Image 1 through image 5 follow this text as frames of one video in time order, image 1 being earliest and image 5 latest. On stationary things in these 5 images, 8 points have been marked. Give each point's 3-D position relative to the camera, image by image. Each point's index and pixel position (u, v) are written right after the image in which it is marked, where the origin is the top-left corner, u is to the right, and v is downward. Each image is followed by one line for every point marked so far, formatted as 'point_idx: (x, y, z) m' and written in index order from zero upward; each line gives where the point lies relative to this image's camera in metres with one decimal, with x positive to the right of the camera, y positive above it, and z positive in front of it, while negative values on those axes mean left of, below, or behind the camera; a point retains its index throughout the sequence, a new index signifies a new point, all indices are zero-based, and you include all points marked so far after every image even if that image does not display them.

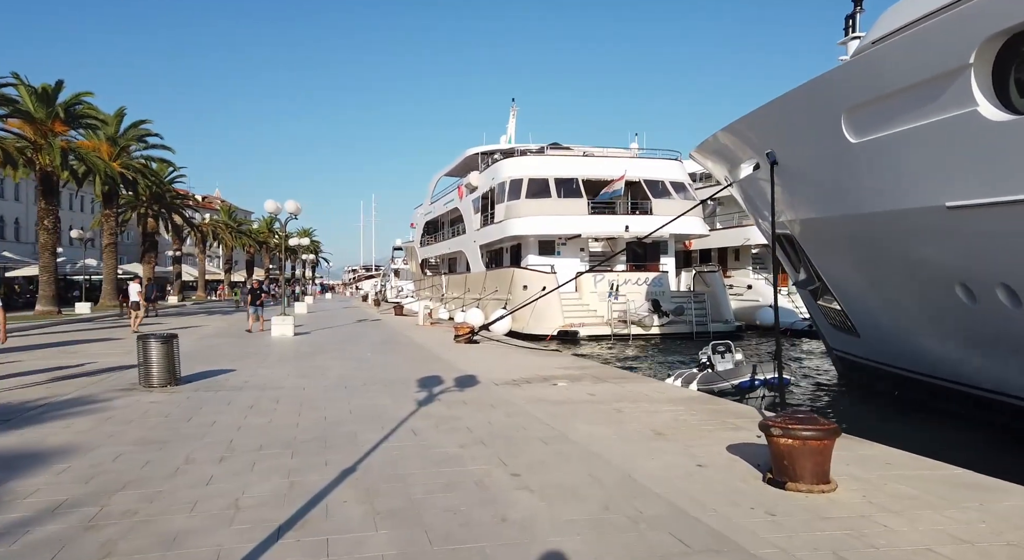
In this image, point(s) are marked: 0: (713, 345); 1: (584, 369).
0: (+3.0, -0.9, +9.4) m
1: (+1.1, -1.4, +10.5) m
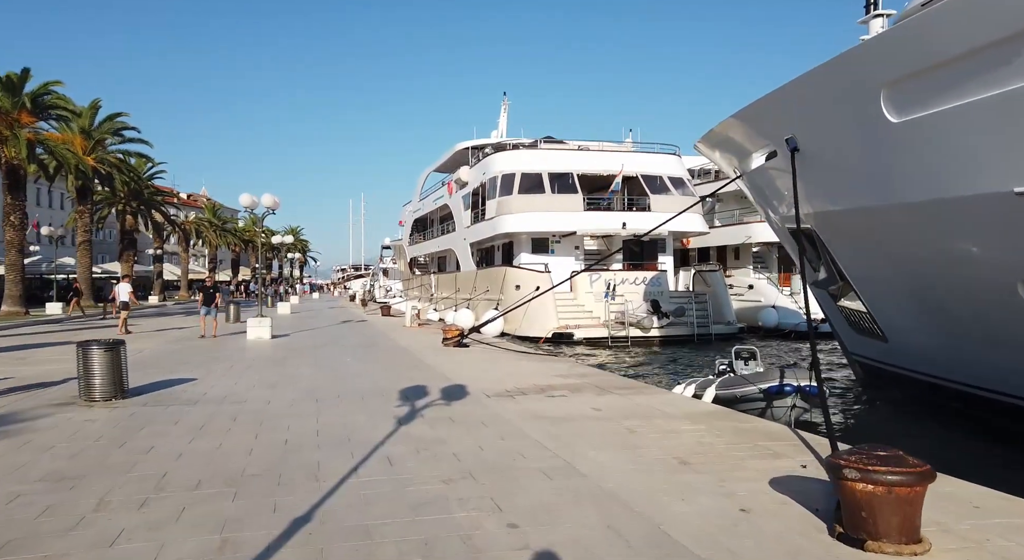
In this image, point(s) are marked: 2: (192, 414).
0: (+2.9, -0.9, +8.4) m
1: (+1.0, -1.4, +9.5) m
2: (-3.4, -1.4, +7.1) m
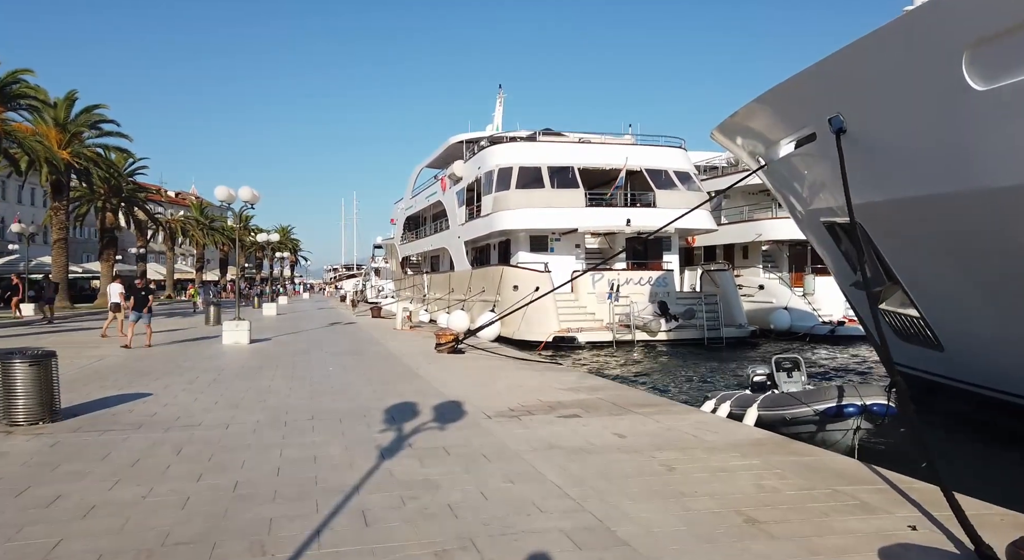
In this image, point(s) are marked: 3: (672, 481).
0: (+2.9, -0.9, +7.3) m
1: (+1.1, -1.4, +8.3) m
2: (-3.4, -1.4, +5.8) m
3: (+1.1, -1.4, +4.6) m
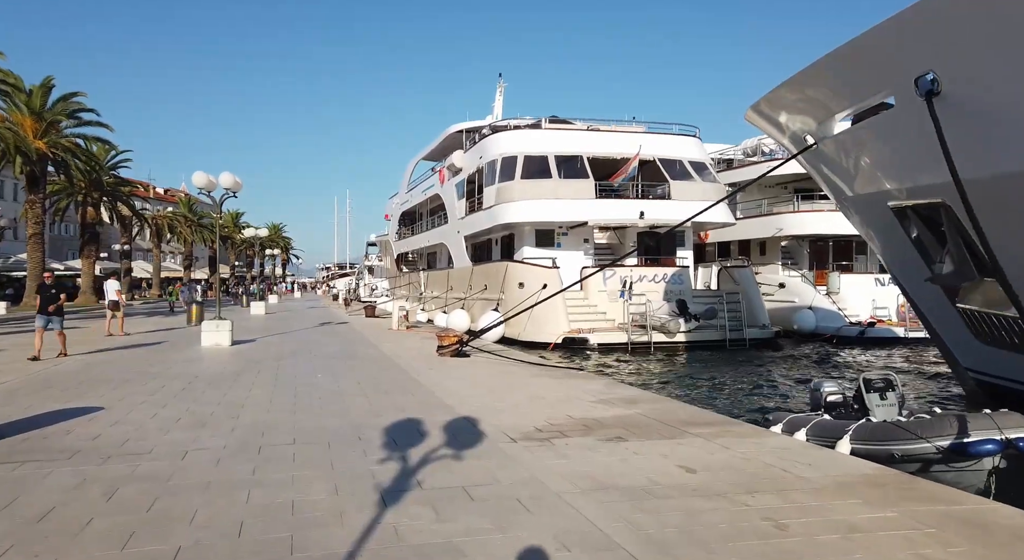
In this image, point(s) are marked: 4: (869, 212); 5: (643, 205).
0: (+3.2, -0.9, +5.9) m
1: (+1.3, -1.4, +7.0) m
2: (-3.1, -1.4, +4.4) m
3: (+1.4, -1.3, +3.3) m
4: (+4.8, +1.0, +8.9) m
5: (+3.7, +2.1, +18.5) m
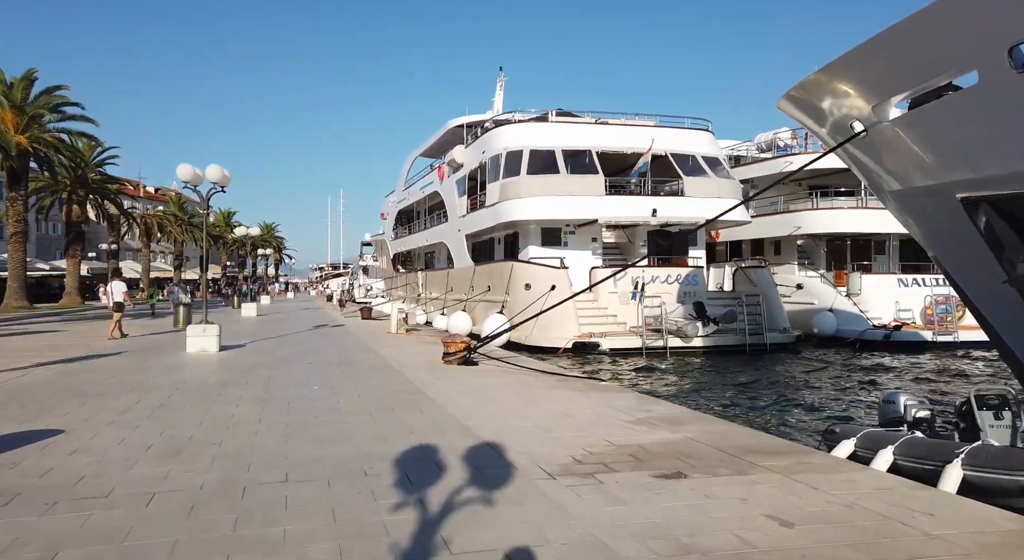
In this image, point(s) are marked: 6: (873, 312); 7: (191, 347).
0: (+3.5, -0.9, +5.0) m
1: (+1.6, -1.4, +6.0) m
2: (-2.8, -1.4, +3.4) m
3: (+1.7, -1.4, +2.3) m
4: (+5.1, +1.0, +8.0) m
5: (+3.8, +2.1, +17.6) m
6: (+9.6, -0.8, +17.3) m
7: (-6.4, -1.3, +13.1) m
